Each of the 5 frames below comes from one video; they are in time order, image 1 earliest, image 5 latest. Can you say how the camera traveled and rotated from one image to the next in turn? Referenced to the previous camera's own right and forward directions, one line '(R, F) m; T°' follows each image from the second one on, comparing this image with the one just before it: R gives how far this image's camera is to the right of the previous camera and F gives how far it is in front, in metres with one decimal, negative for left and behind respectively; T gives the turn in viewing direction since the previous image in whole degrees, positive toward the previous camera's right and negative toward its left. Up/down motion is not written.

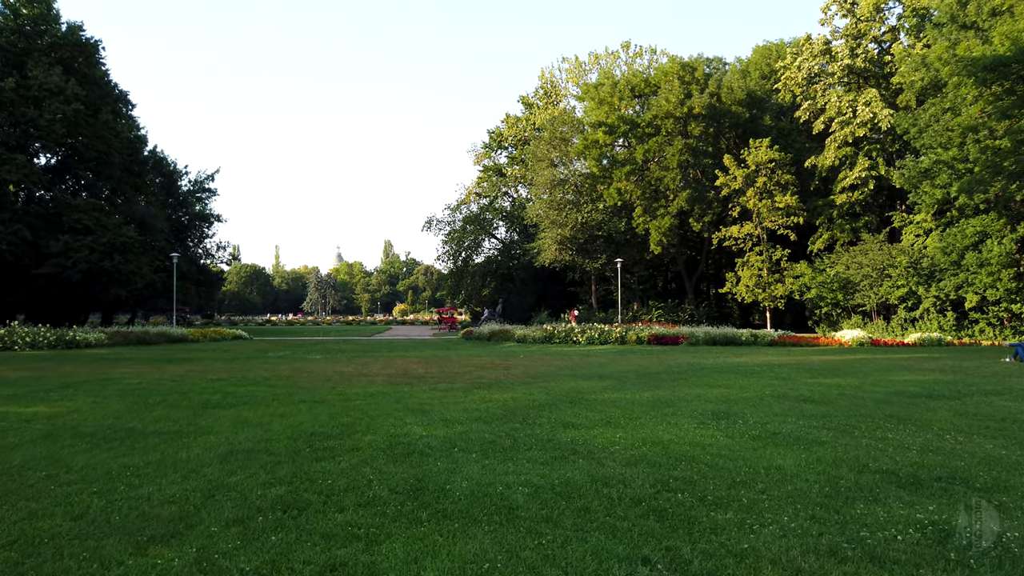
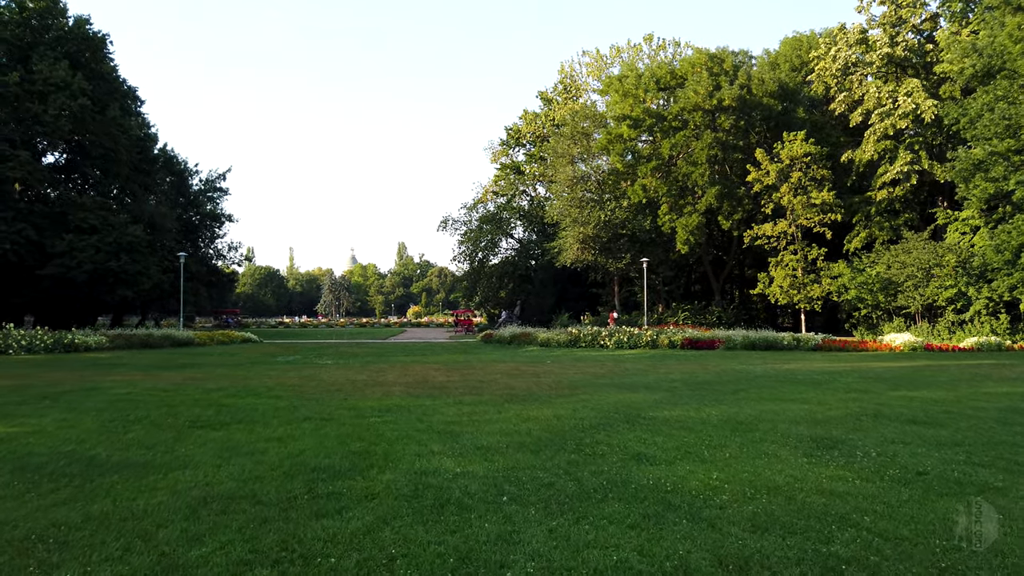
(-0.3, +1.5) m; -1°
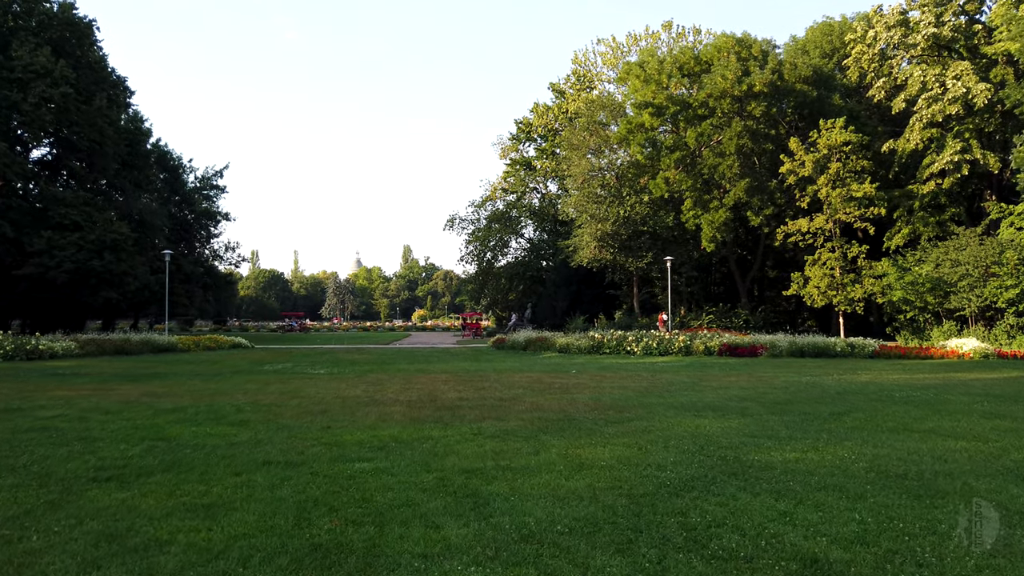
(-0.3, +2.5) m; 0°
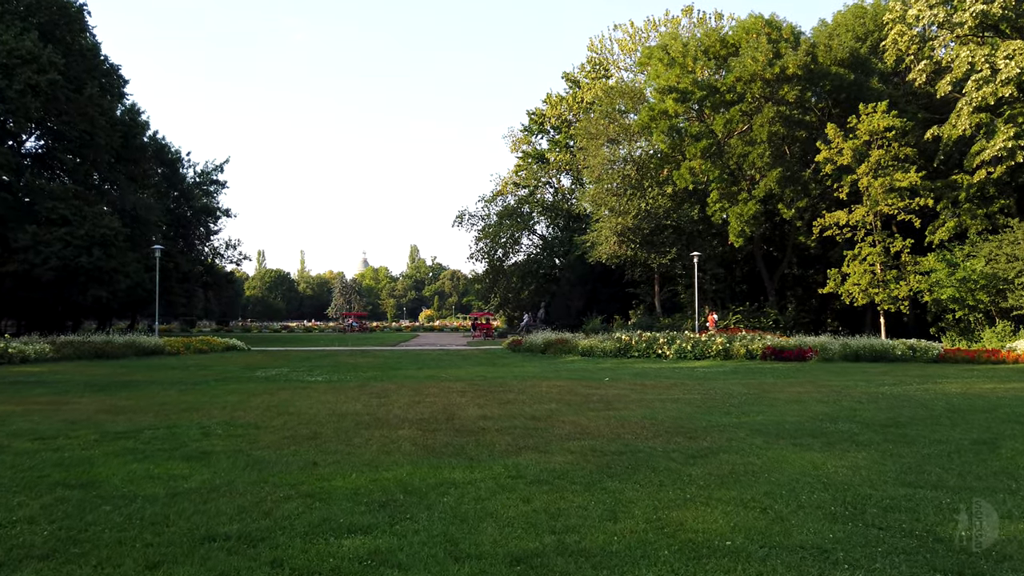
(-0.3, +2.0) m; 0°
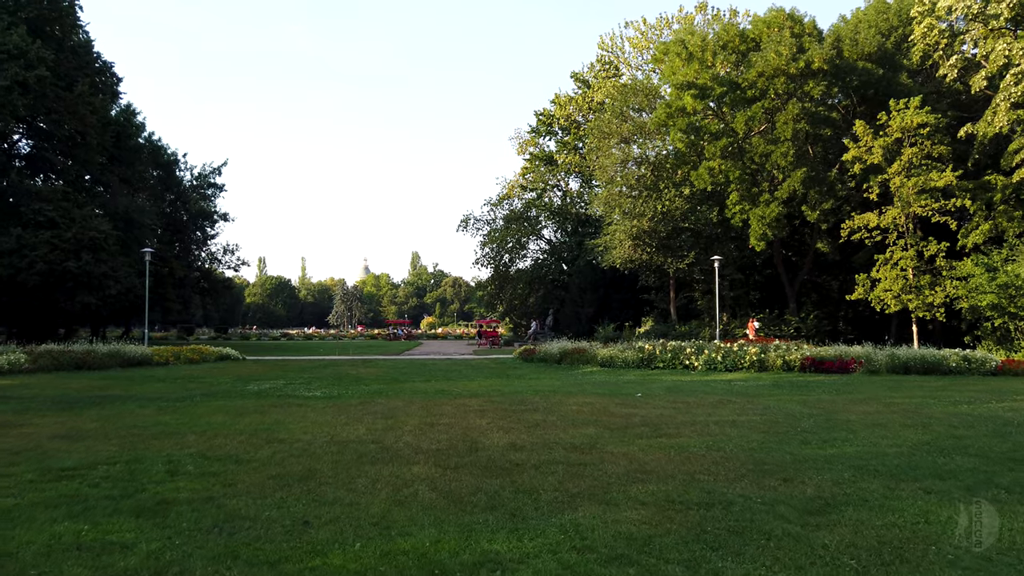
(-0.3, +1.5) m; 0°
